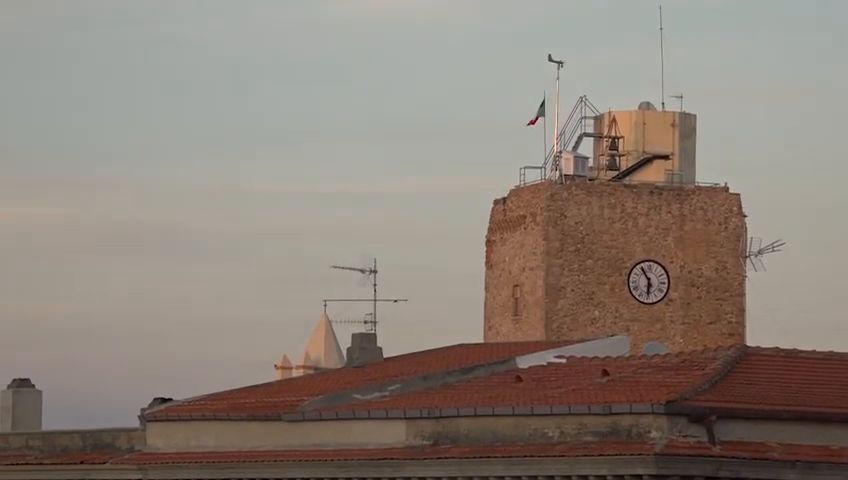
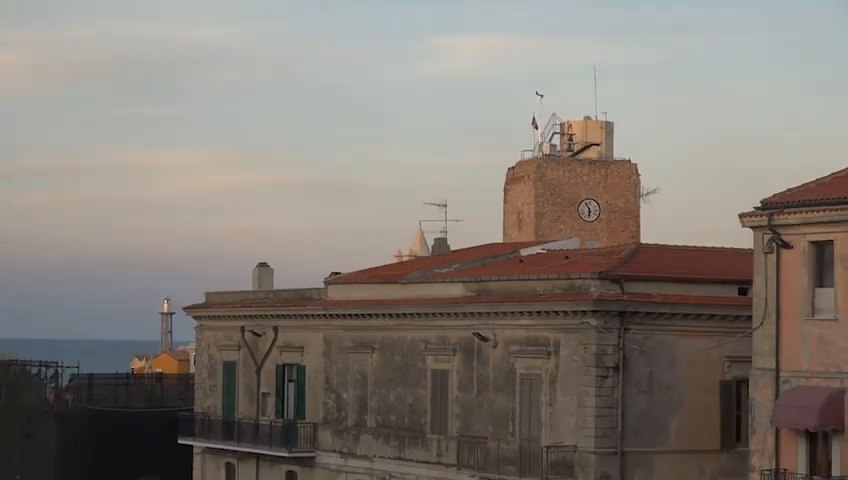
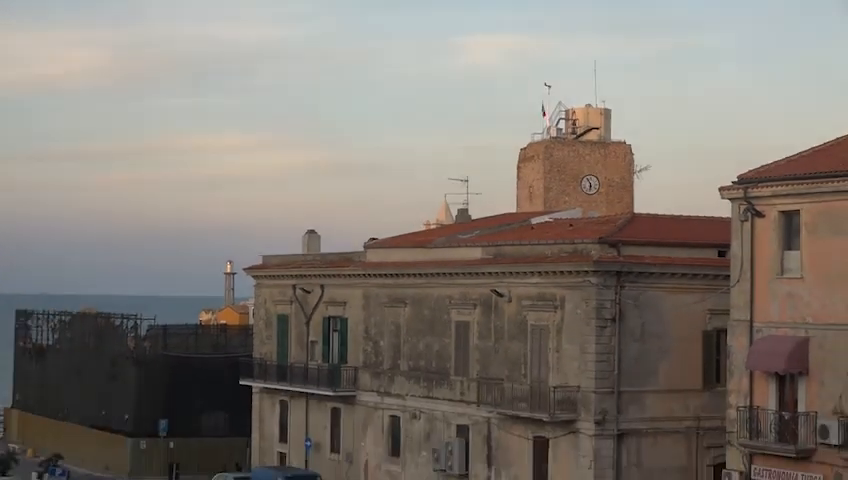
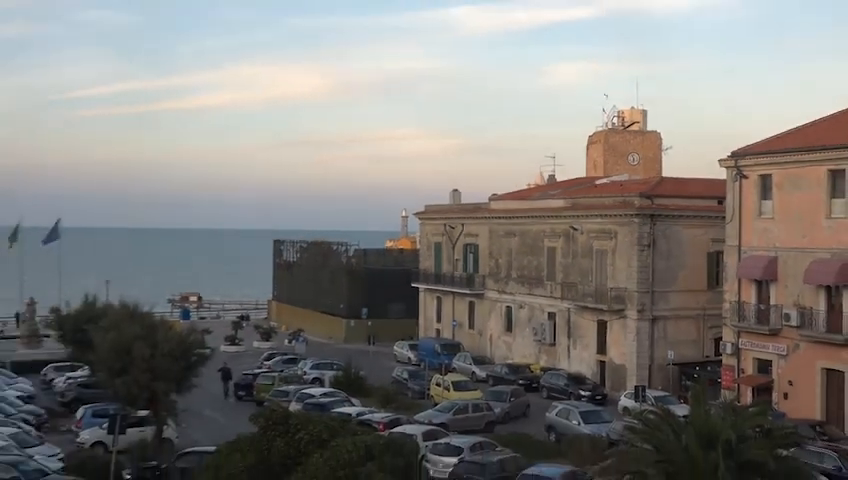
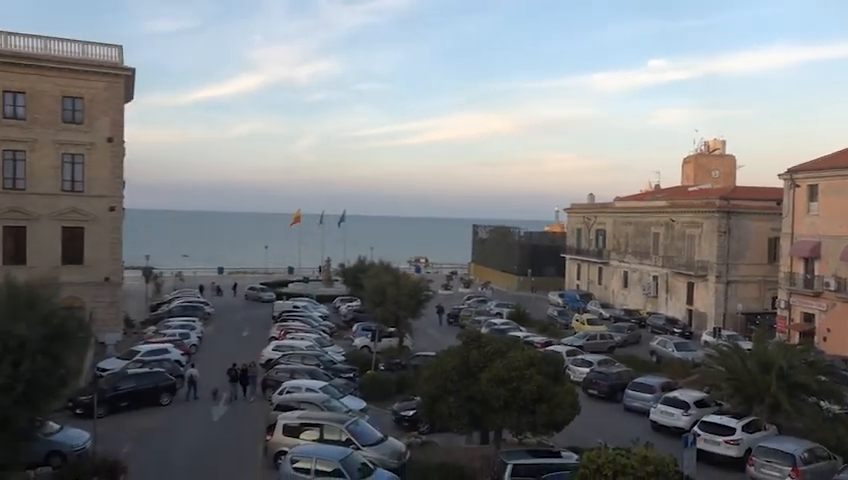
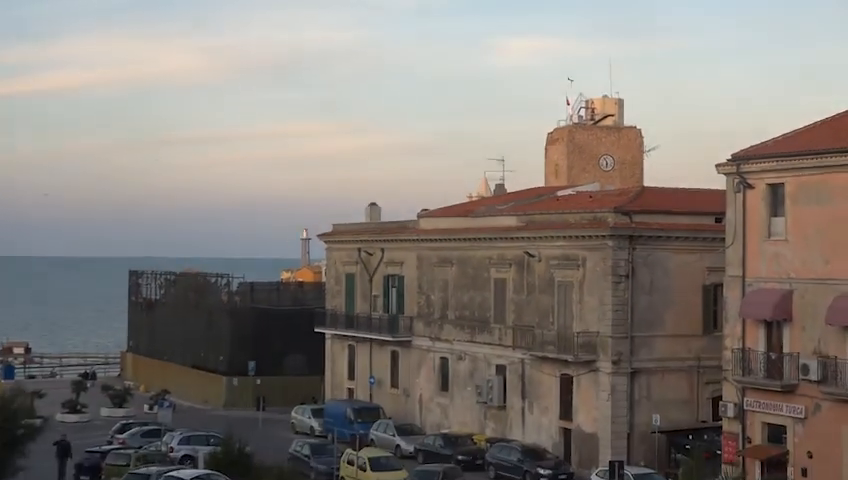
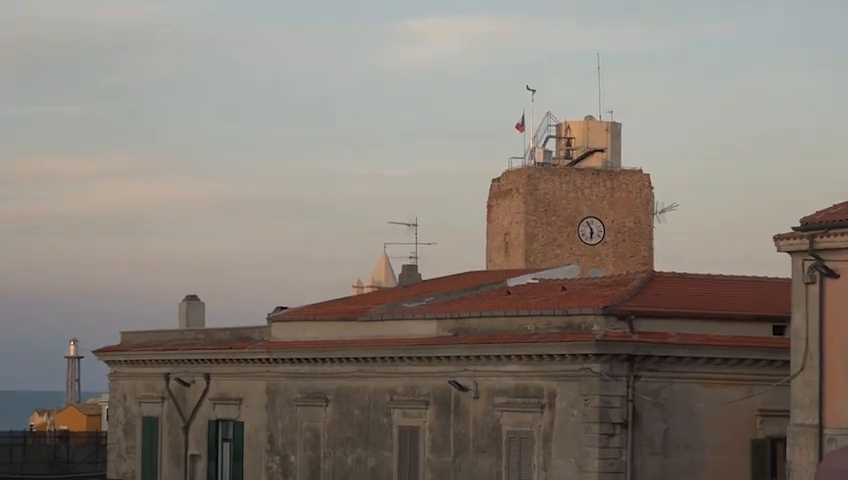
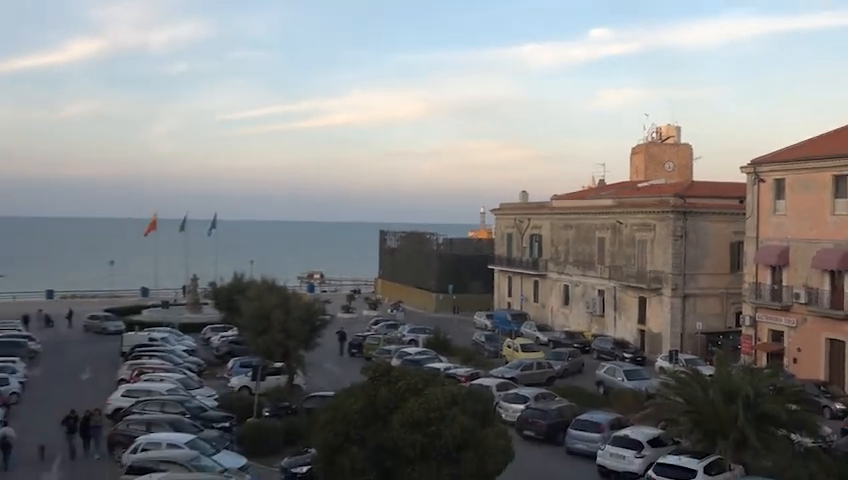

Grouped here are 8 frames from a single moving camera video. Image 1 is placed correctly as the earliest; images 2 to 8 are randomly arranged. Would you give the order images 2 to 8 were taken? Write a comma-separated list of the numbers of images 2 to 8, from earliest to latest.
7, 2, 3, 6, 4, 8, 5
